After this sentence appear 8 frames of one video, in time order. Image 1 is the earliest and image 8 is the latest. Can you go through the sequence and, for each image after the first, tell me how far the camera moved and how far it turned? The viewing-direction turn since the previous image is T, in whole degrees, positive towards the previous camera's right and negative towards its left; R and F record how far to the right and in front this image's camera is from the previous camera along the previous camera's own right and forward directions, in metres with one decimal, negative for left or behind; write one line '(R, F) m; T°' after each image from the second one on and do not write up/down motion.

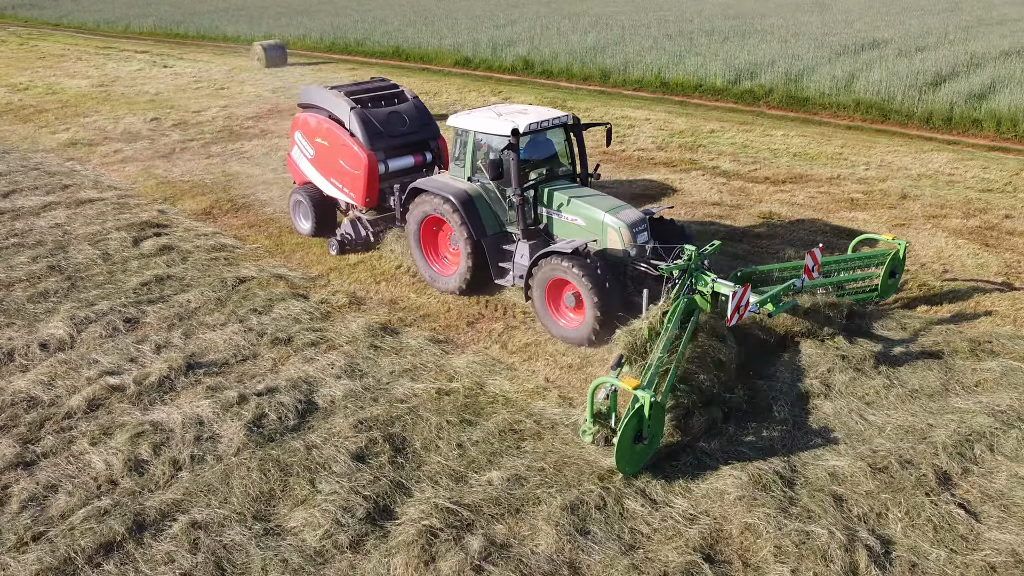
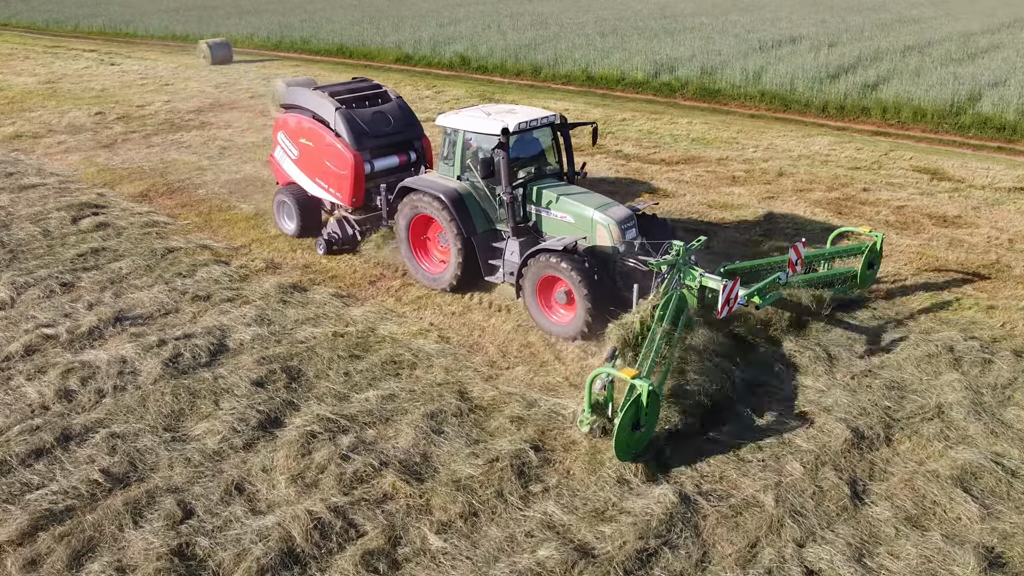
(+0.6, -0.9) m; +2°
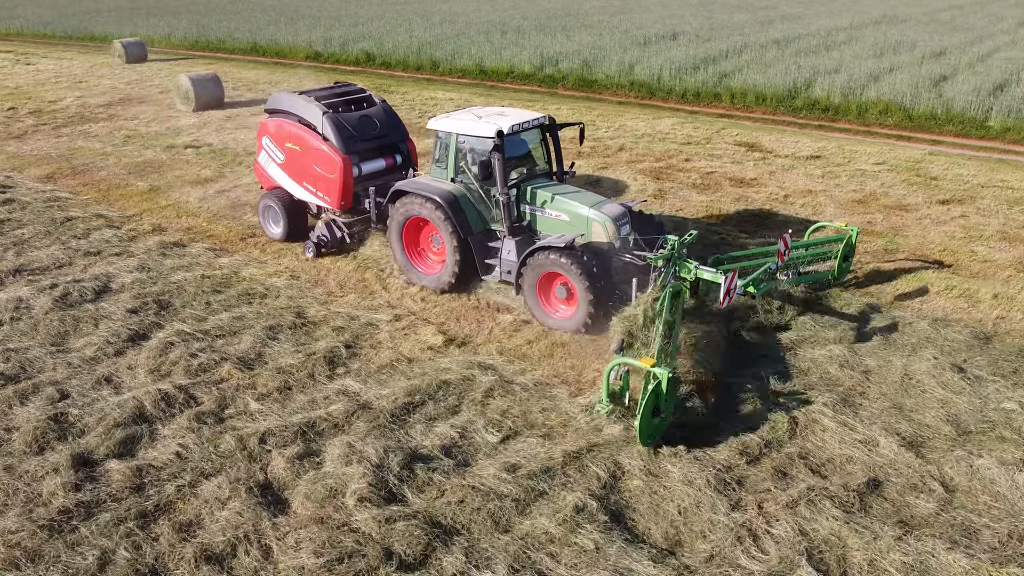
(+1.0, -1.4) m; +4°
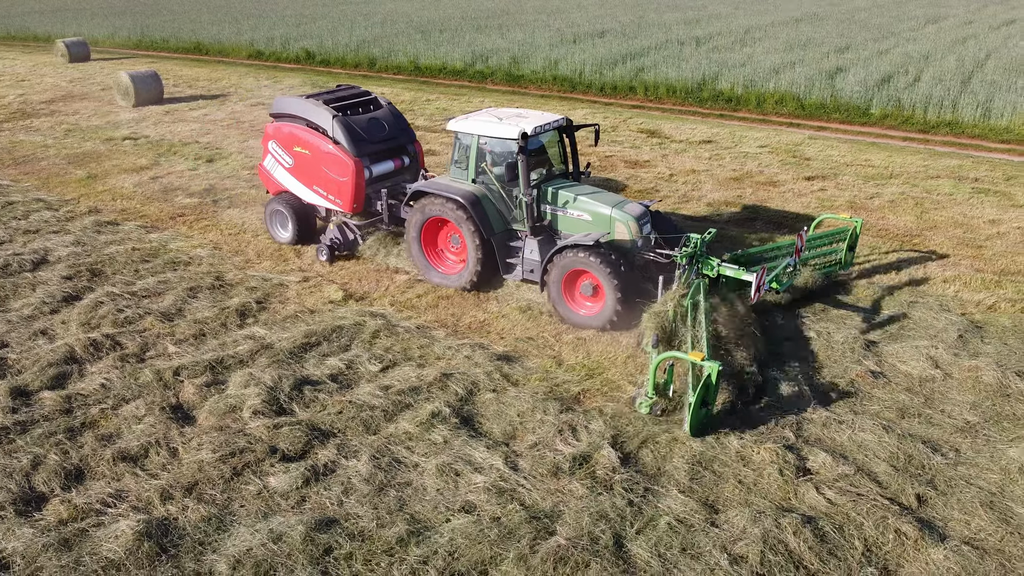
(+0.6, -1.0) m; +3°
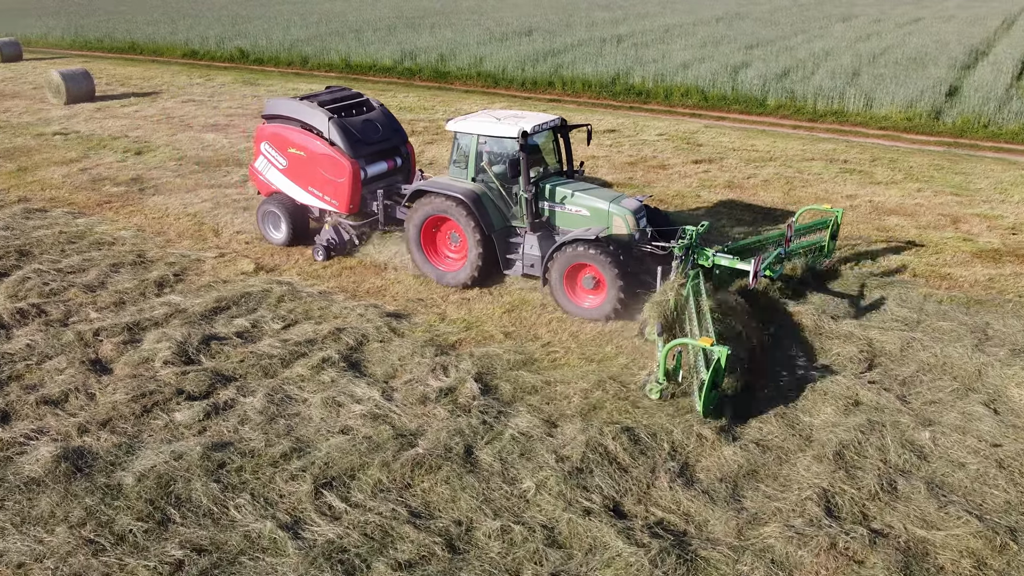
(+0.5, -0.8) m; +3°
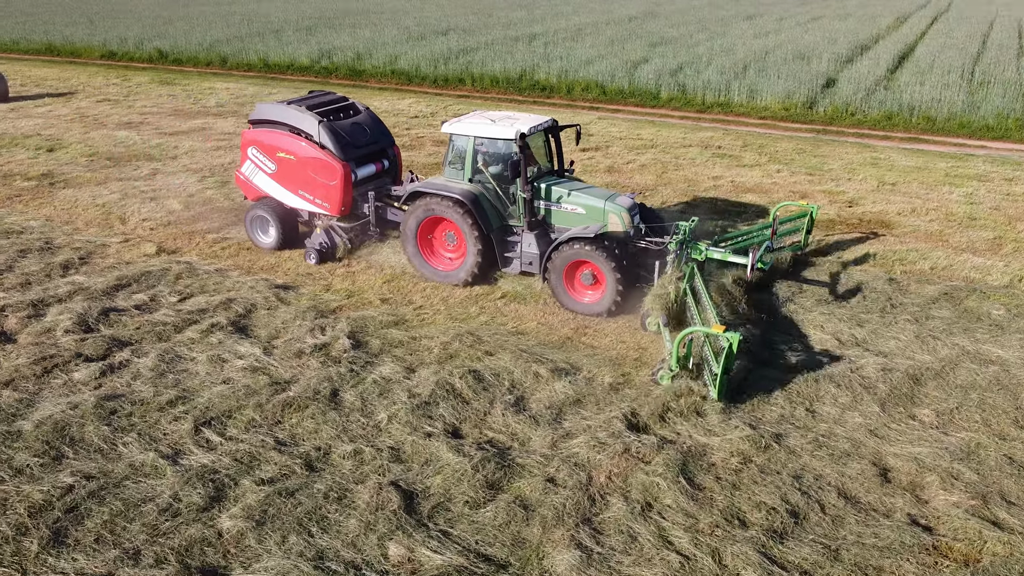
(+0.6, -0.8) m; +4°
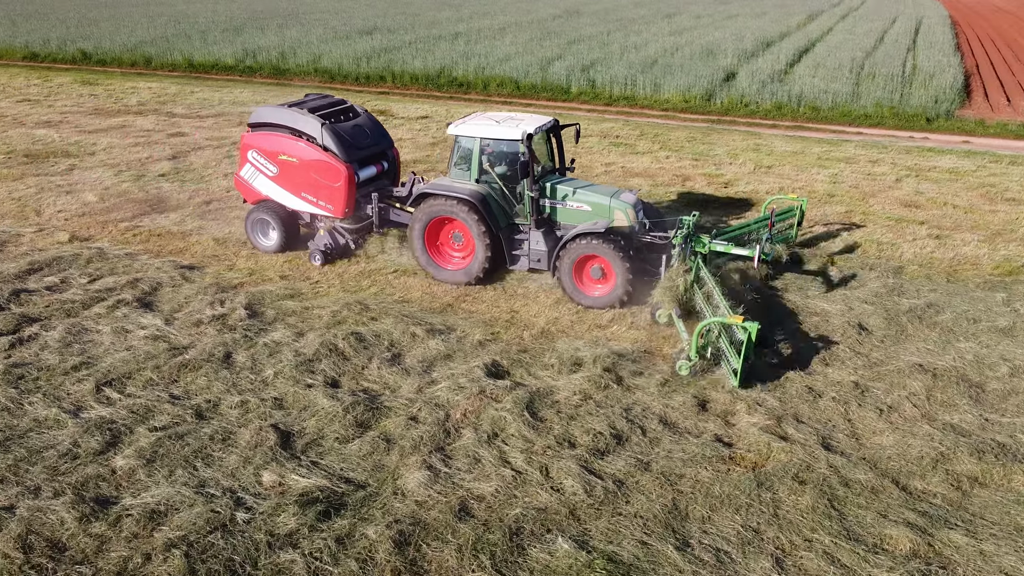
(+0.6, -0.7) m; +3°
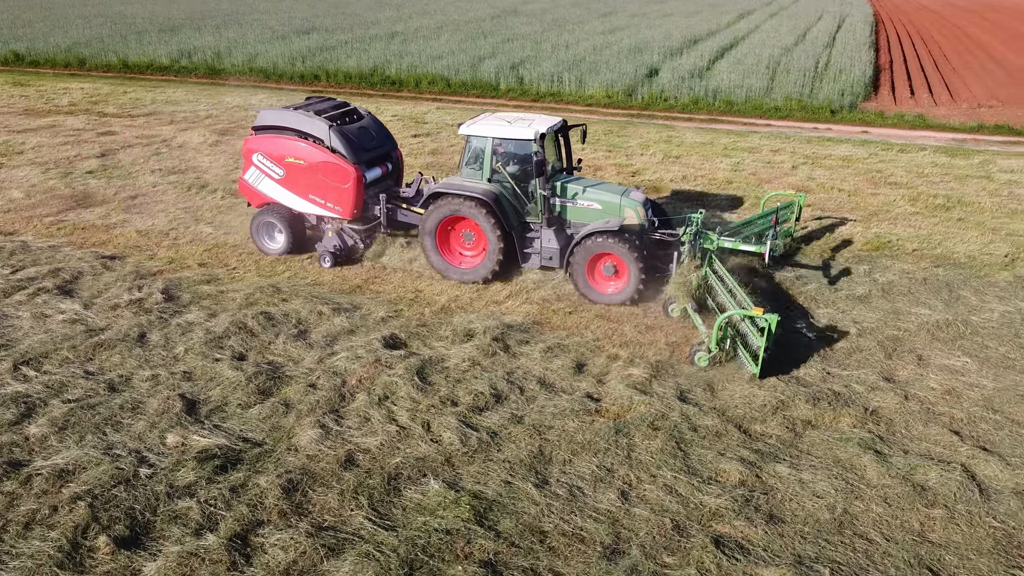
(+0.5, -0.5) m; +3°
